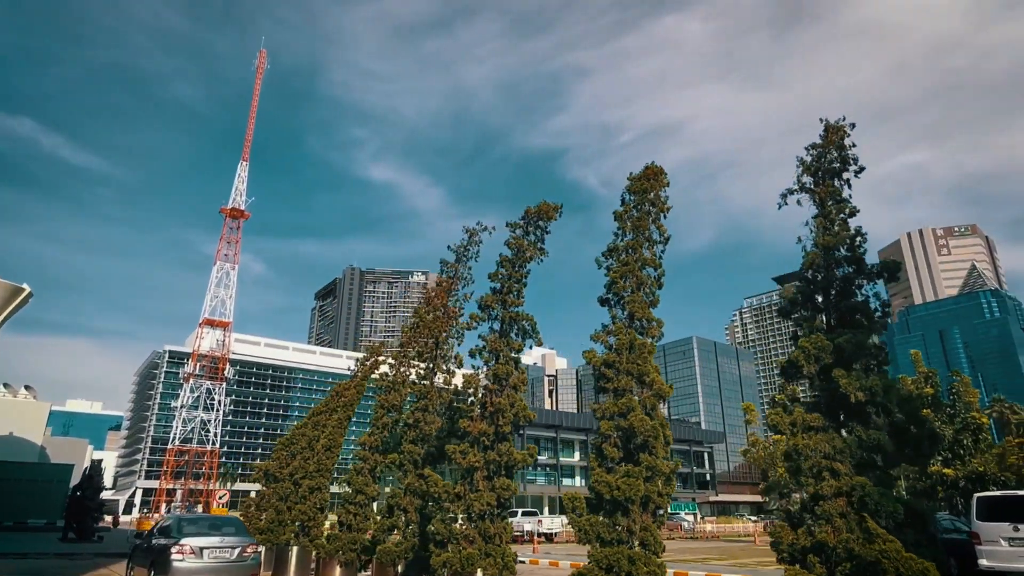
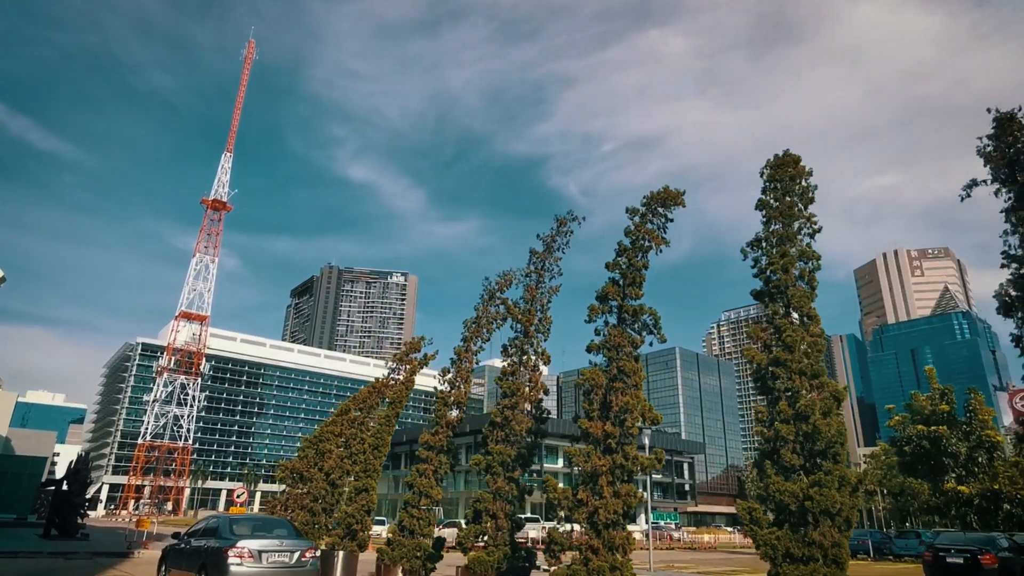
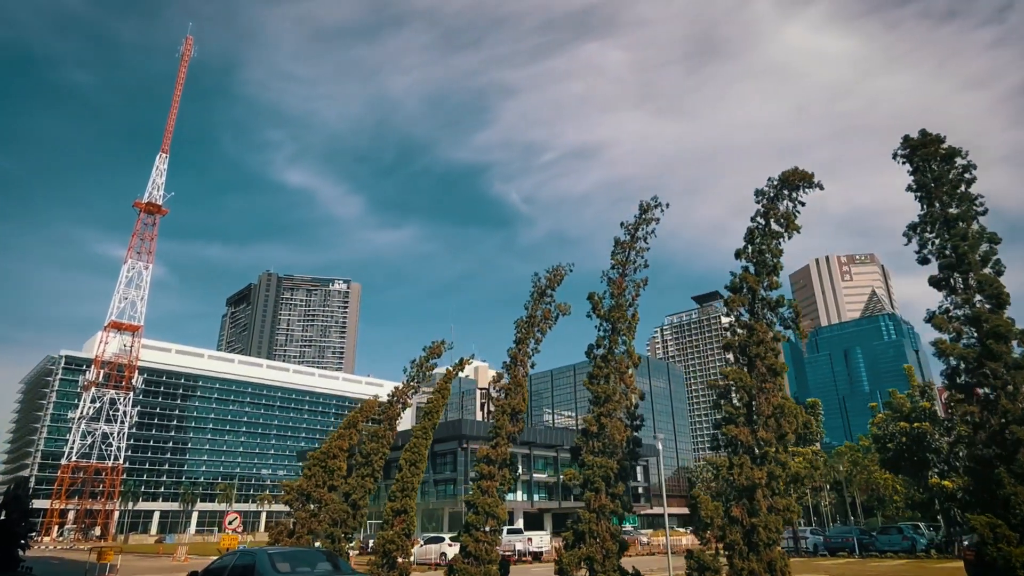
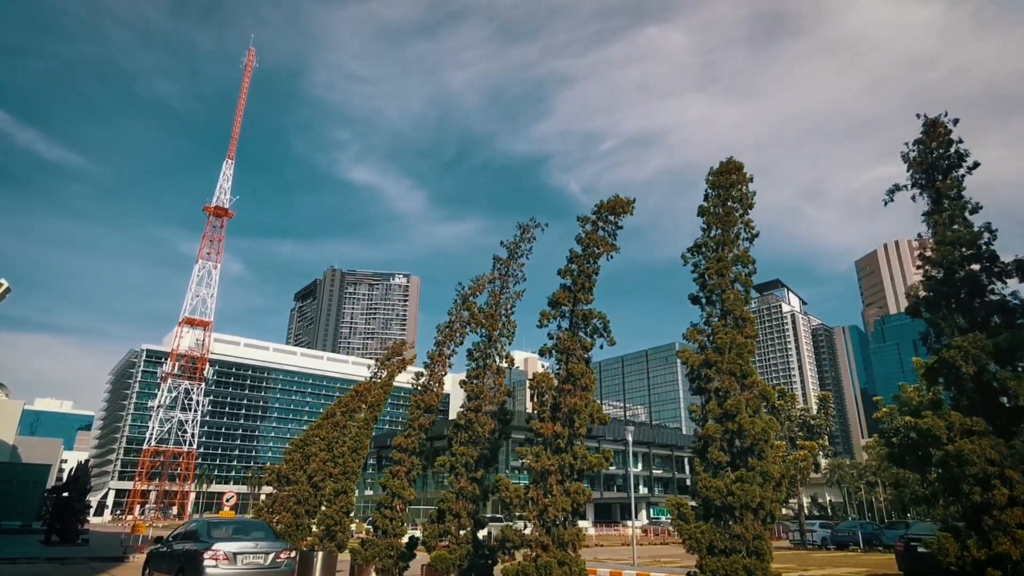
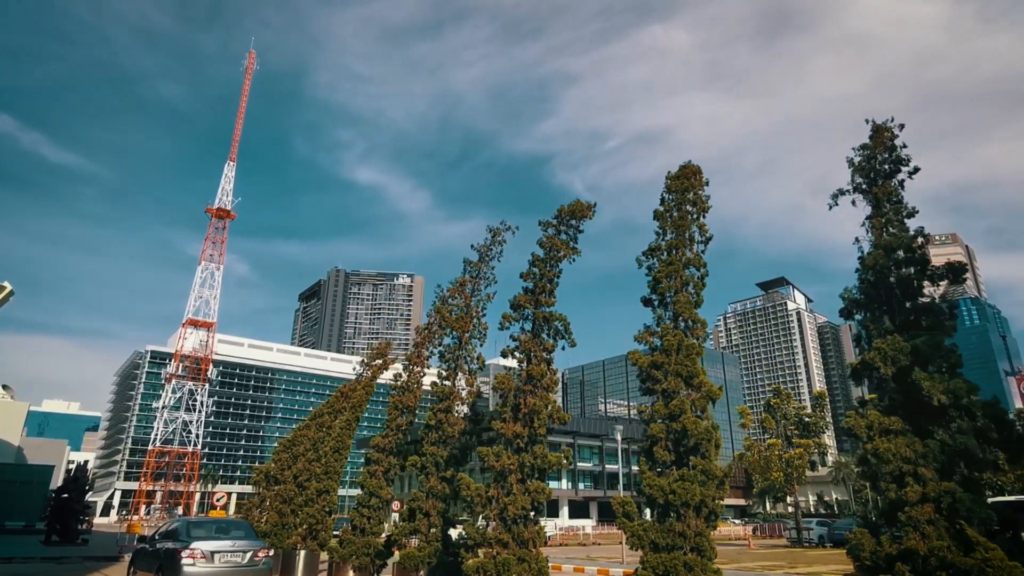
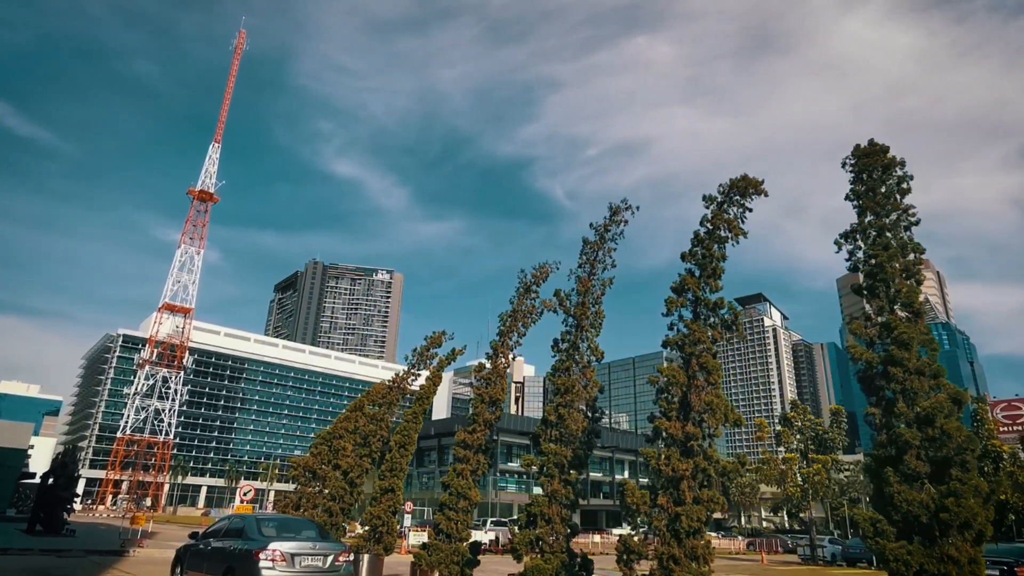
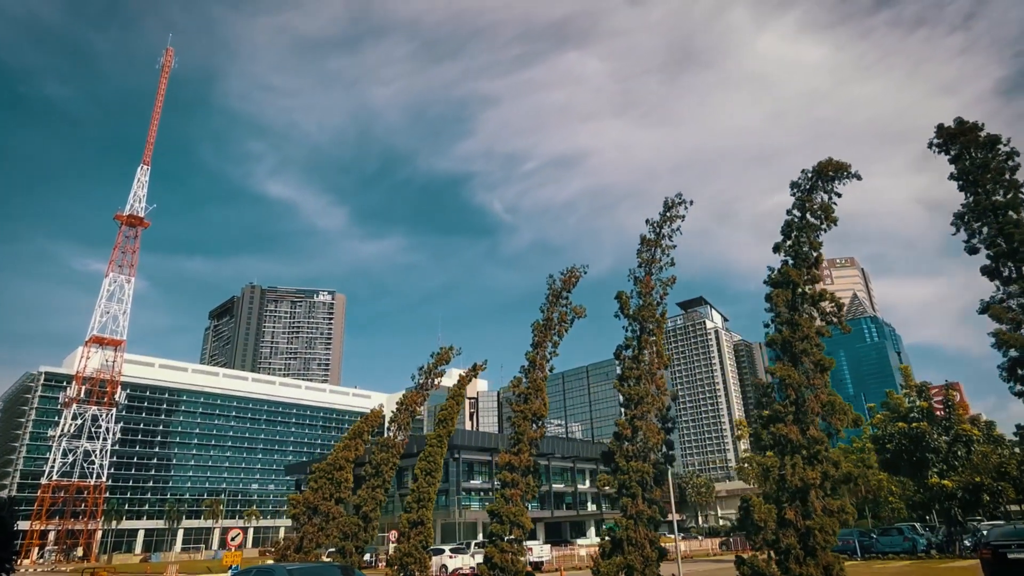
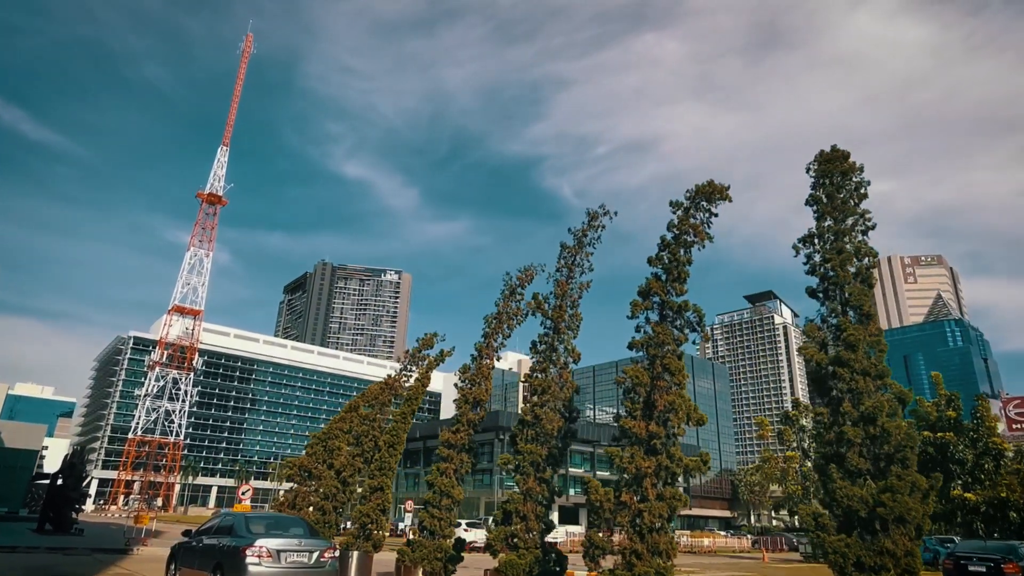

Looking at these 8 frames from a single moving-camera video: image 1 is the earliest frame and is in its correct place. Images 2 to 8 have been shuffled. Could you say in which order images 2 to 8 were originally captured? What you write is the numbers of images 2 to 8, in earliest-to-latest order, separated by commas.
5, 4, 2, 8, 6, 3, 7
